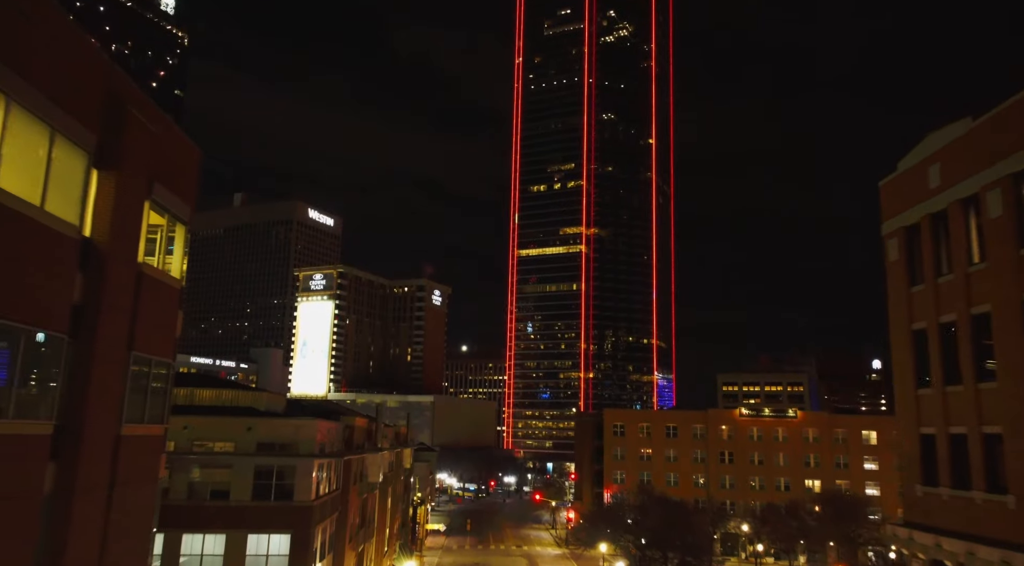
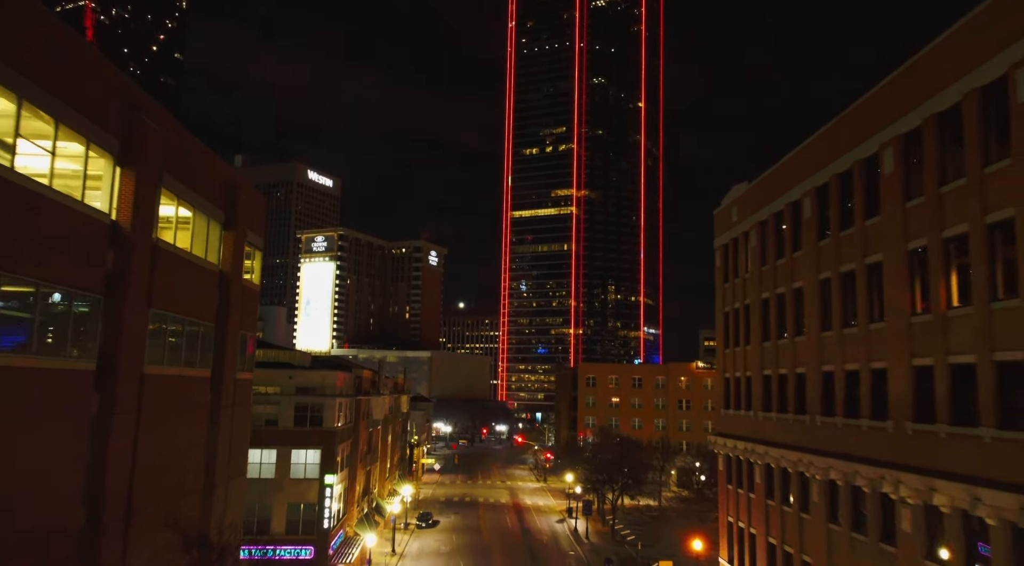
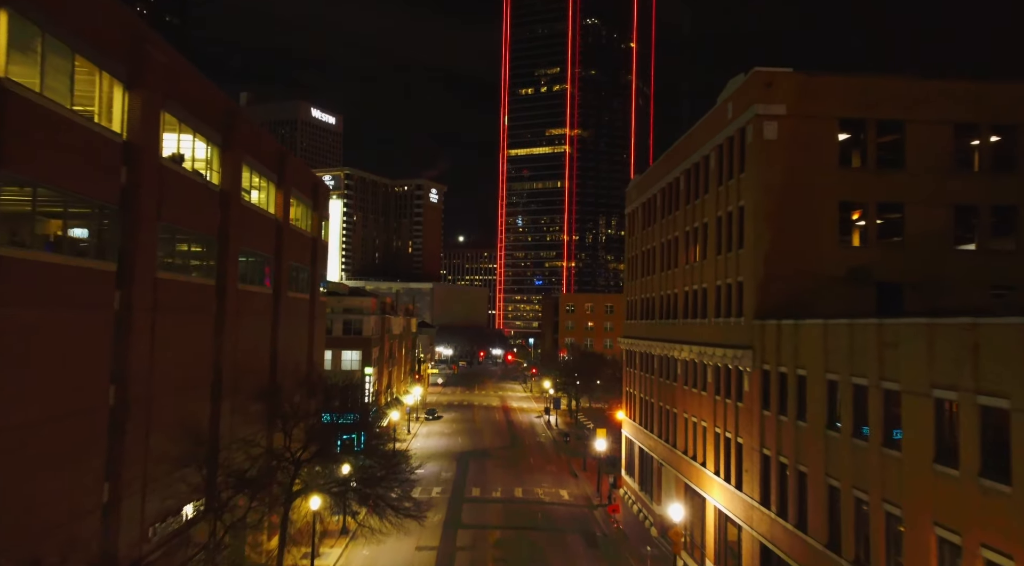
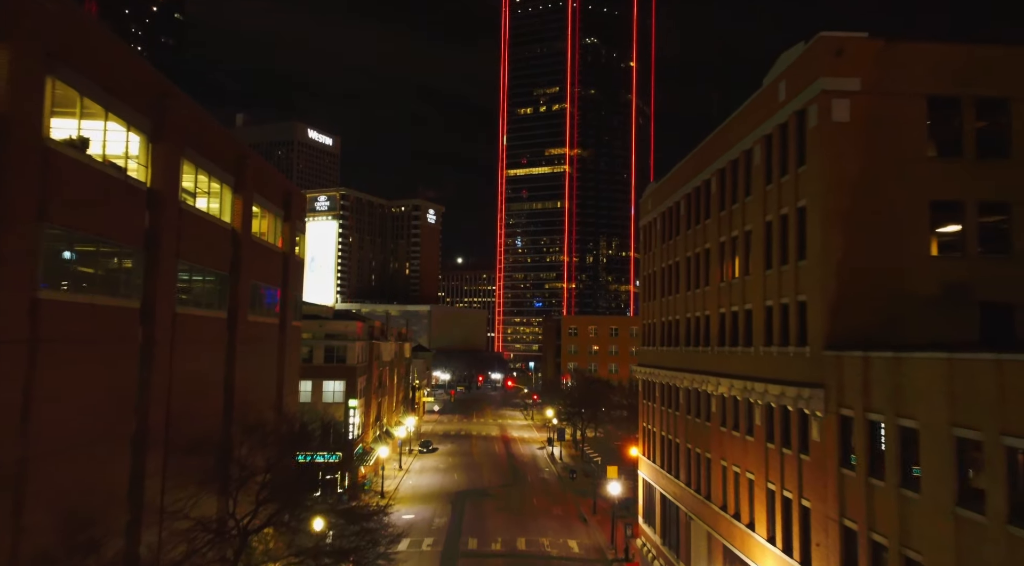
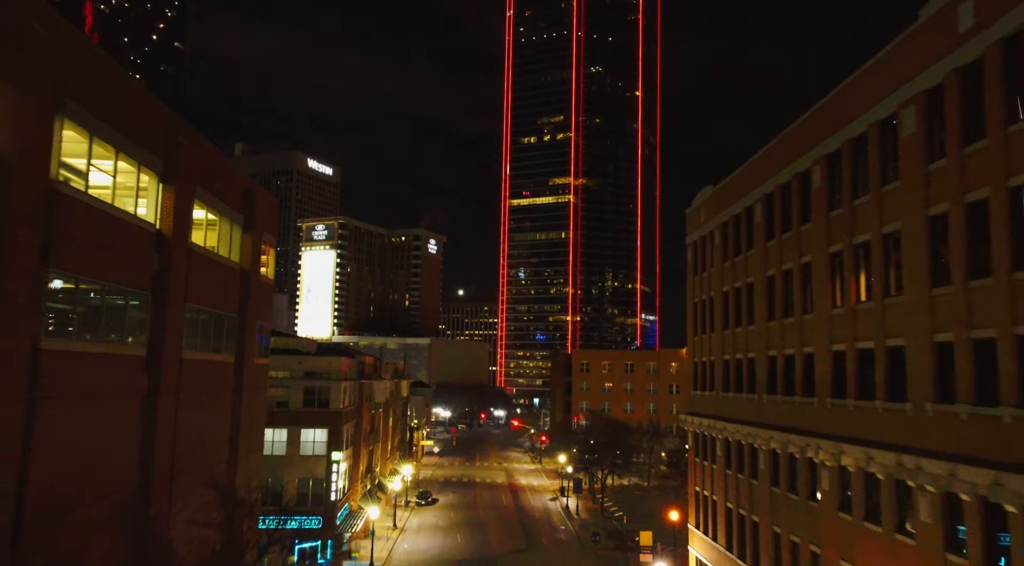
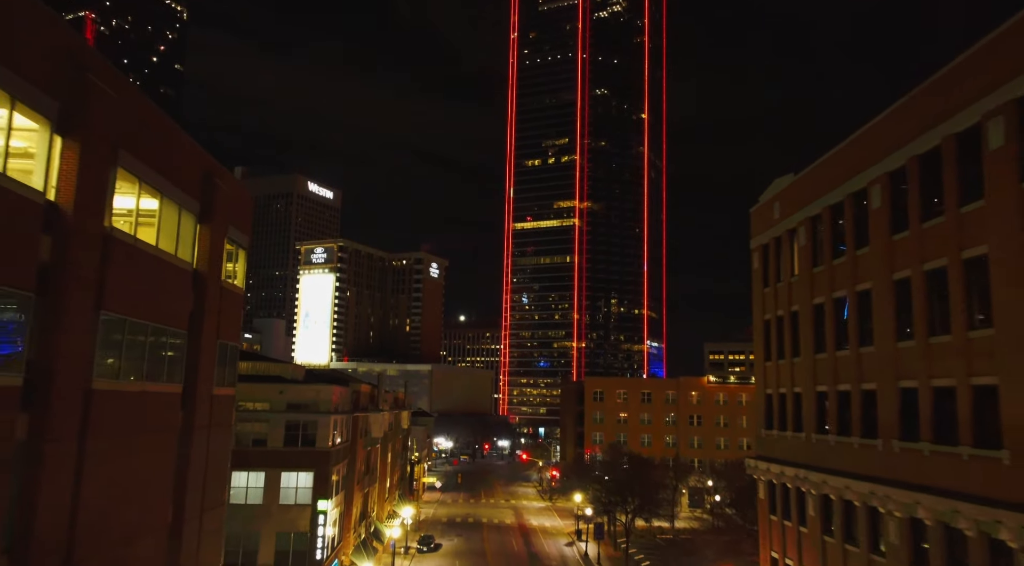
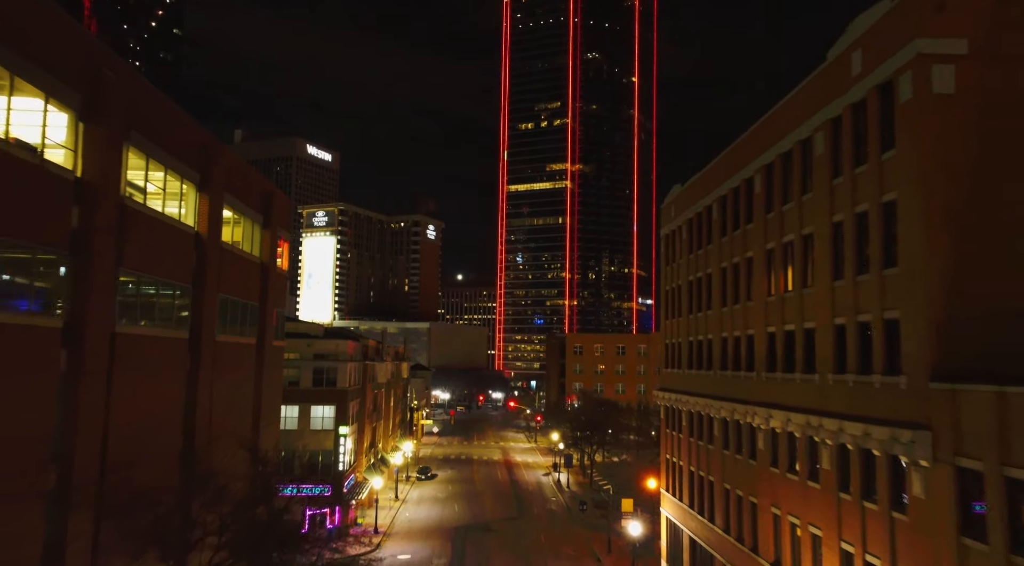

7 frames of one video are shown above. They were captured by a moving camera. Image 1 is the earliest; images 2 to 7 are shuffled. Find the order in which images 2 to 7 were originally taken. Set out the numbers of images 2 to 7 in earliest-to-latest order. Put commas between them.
6, 2, 5, 7, 4, 3
